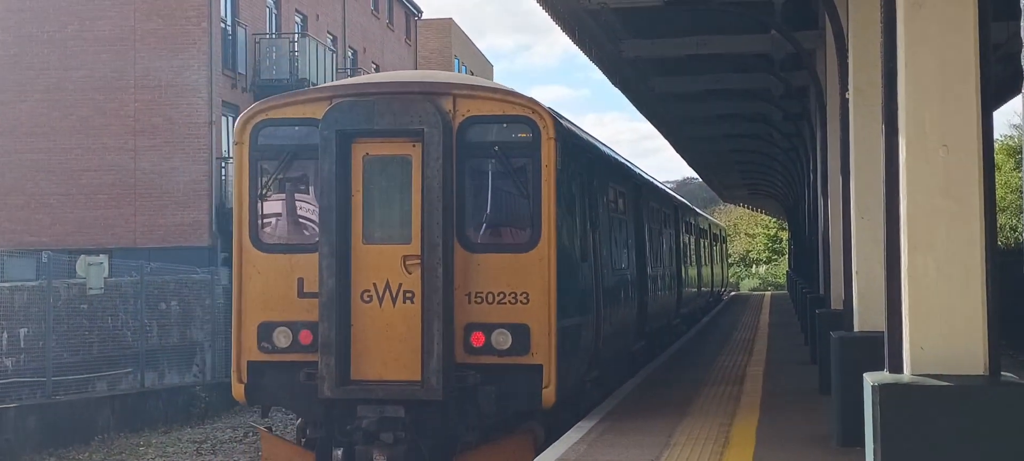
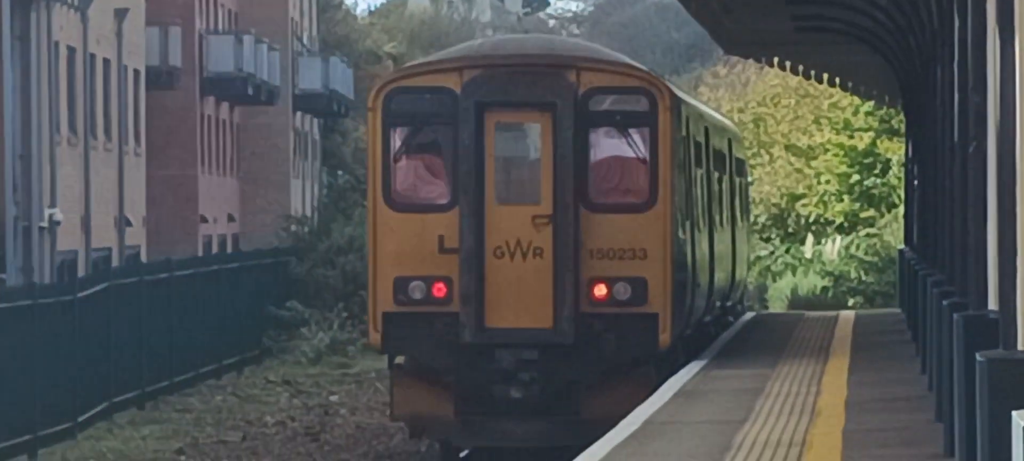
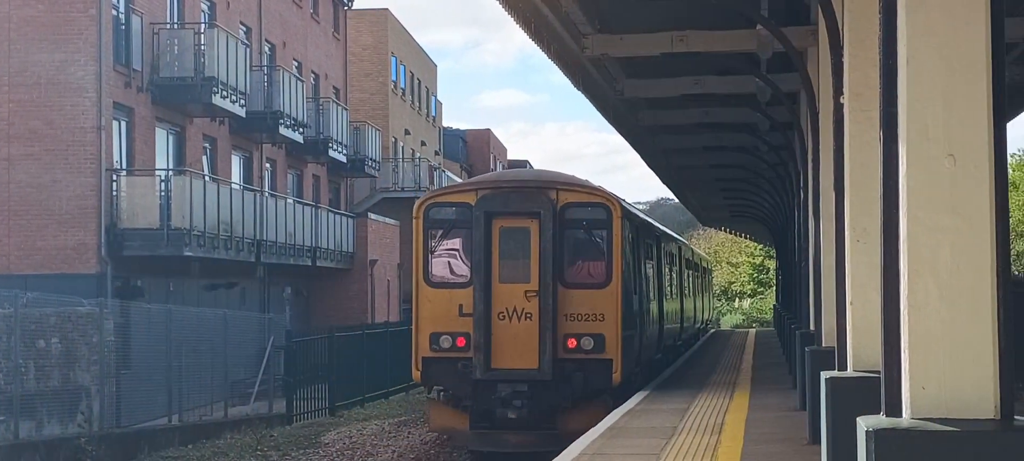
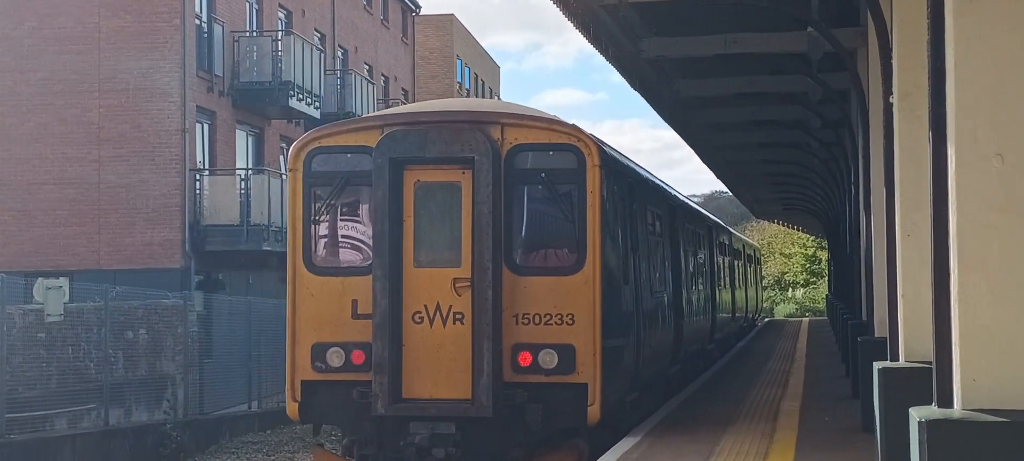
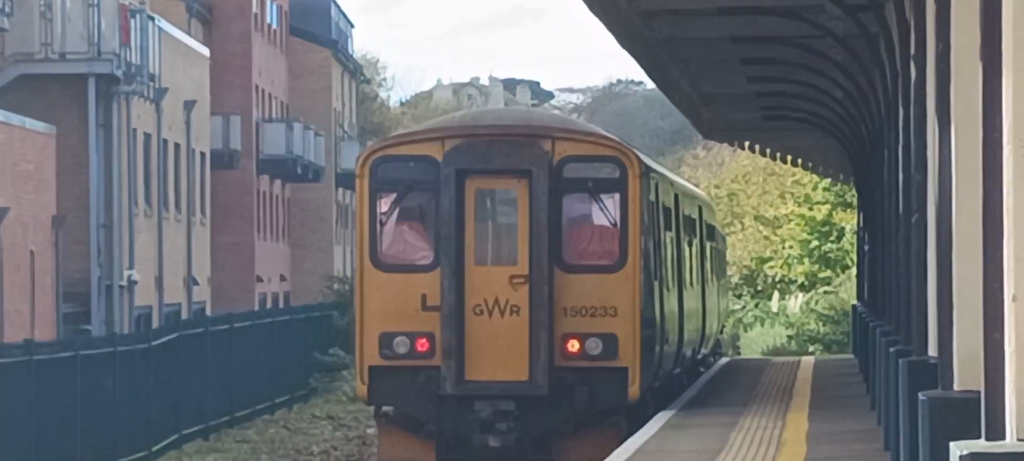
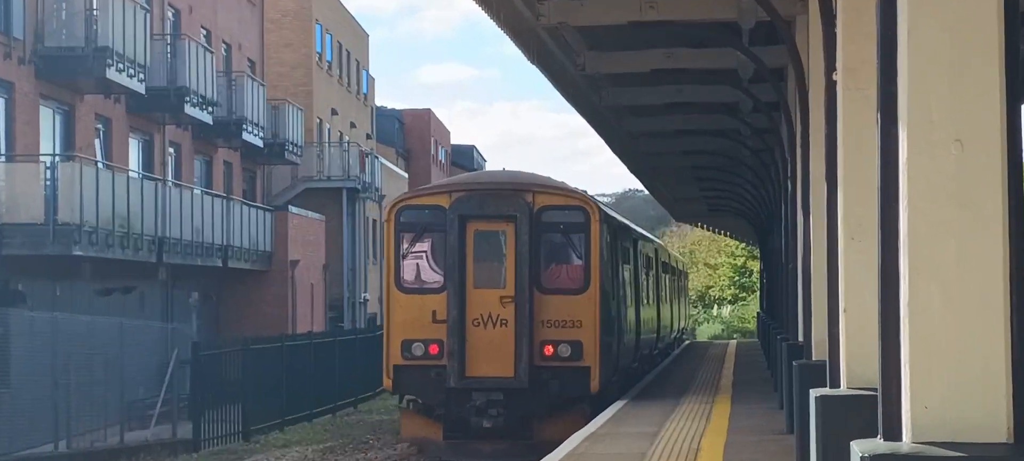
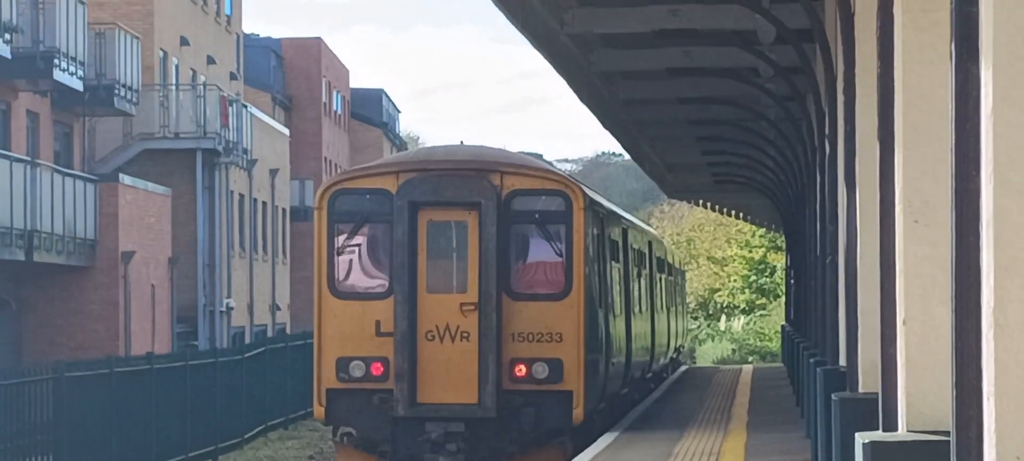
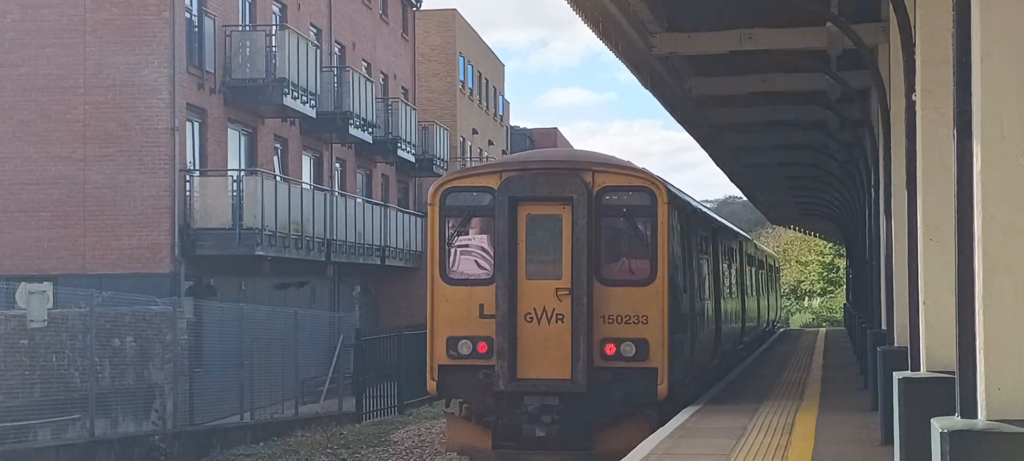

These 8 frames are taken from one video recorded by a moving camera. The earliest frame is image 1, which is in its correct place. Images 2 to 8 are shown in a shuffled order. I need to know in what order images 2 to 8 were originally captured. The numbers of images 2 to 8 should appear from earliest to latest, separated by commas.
4, 8, 3, 6, 7, 5, 2
